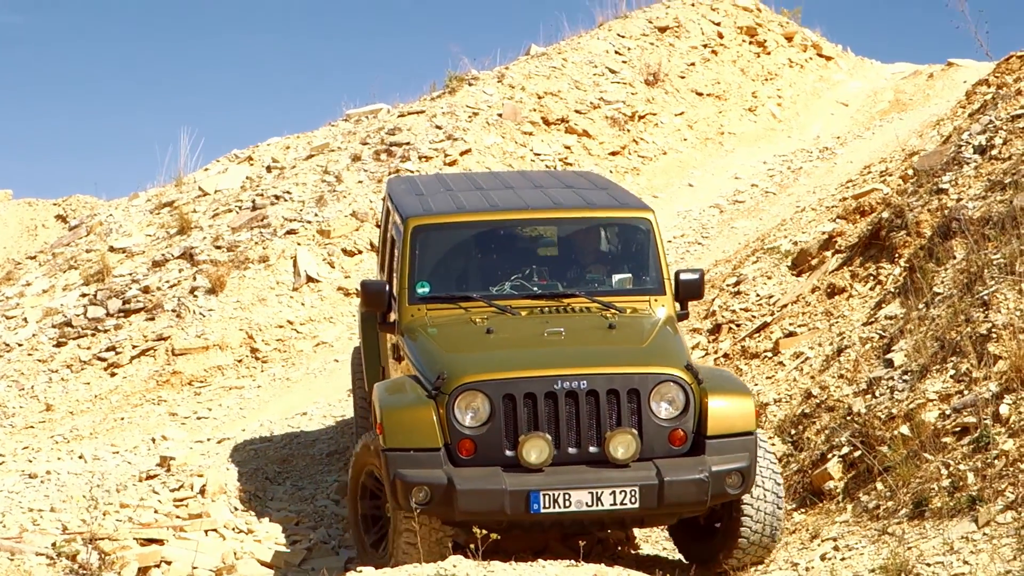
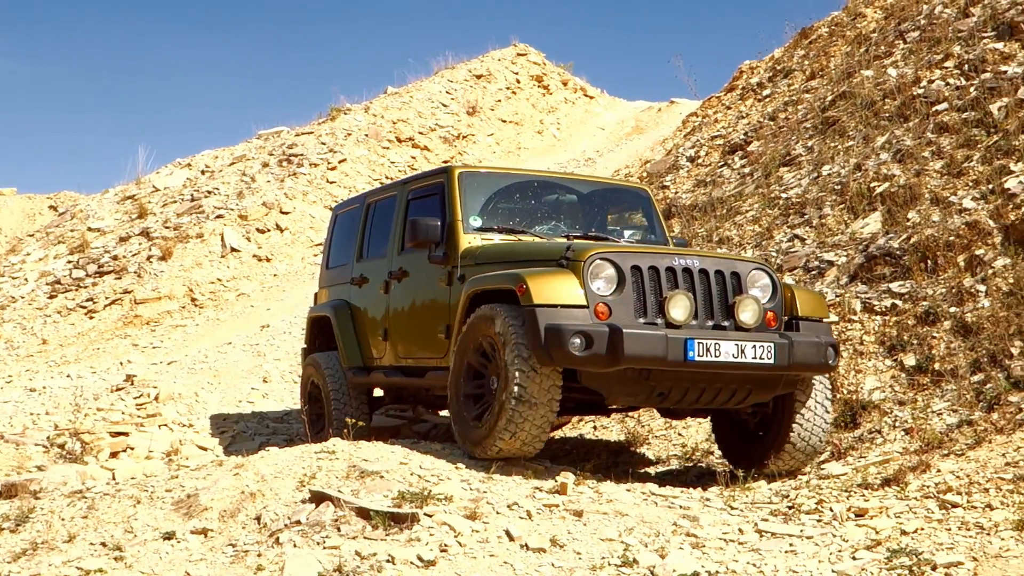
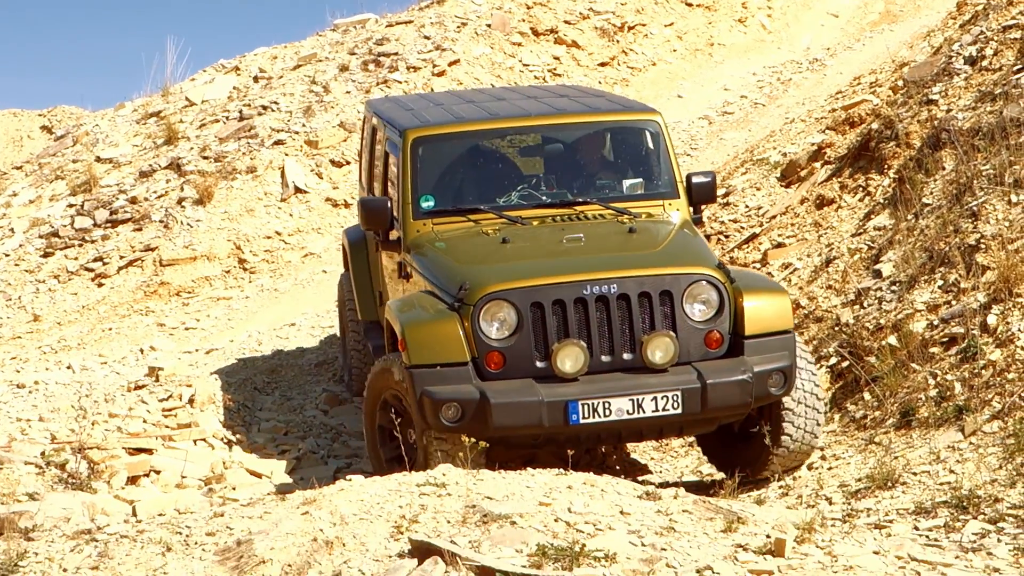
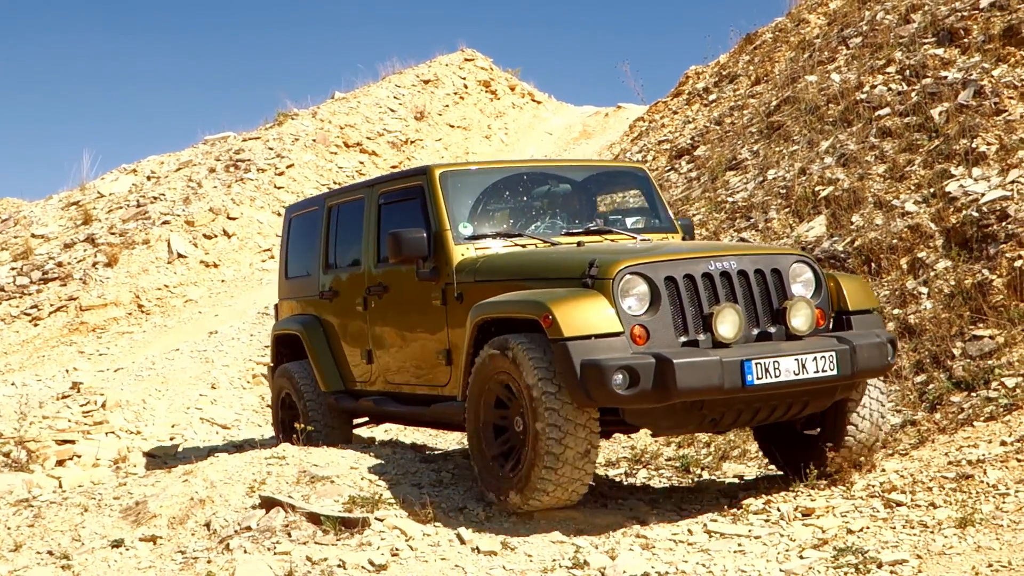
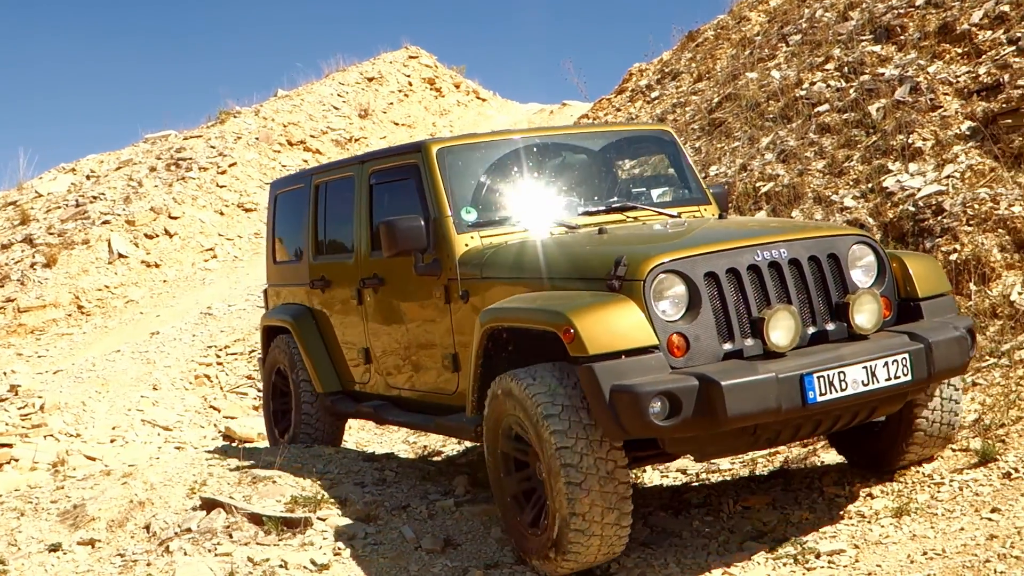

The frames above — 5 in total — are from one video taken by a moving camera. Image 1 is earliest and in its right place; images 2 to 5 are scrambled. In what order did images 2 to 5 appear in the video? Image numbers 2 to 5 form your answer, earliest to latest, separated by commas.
3, 2, 4, 5
